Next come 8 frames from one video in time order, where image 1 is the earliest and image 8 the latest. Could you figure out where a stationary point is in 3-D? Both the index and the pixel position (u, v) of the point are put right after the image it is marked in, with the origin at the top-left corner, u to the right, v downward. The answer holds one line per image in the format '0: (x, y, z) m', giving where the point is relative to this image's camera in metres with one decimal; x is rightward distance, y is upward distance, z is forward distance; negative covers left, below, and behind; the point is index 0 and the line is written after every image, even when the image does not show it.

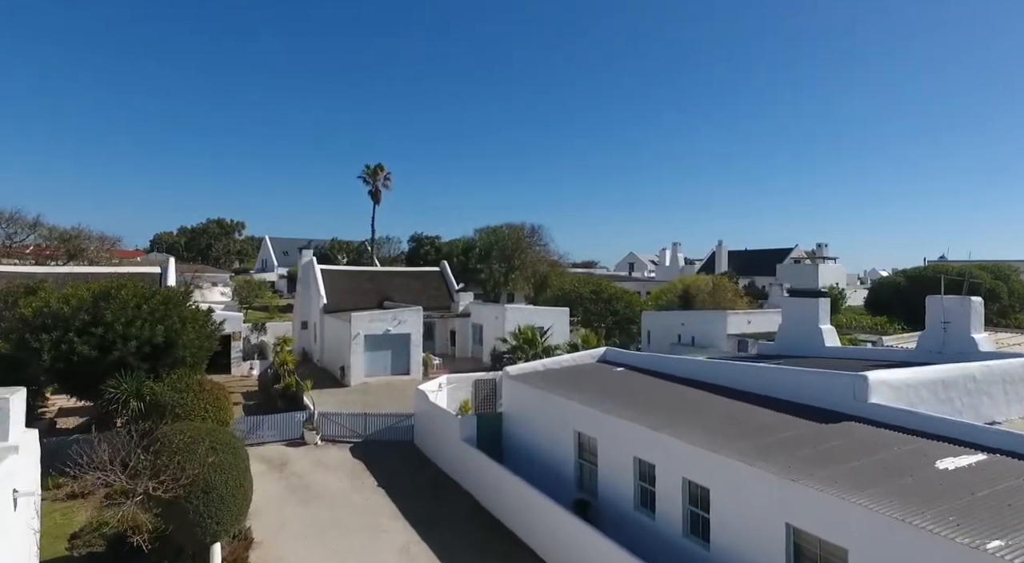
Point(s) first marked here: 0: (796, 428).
0: (+4.4, -2.3, +9.6) m
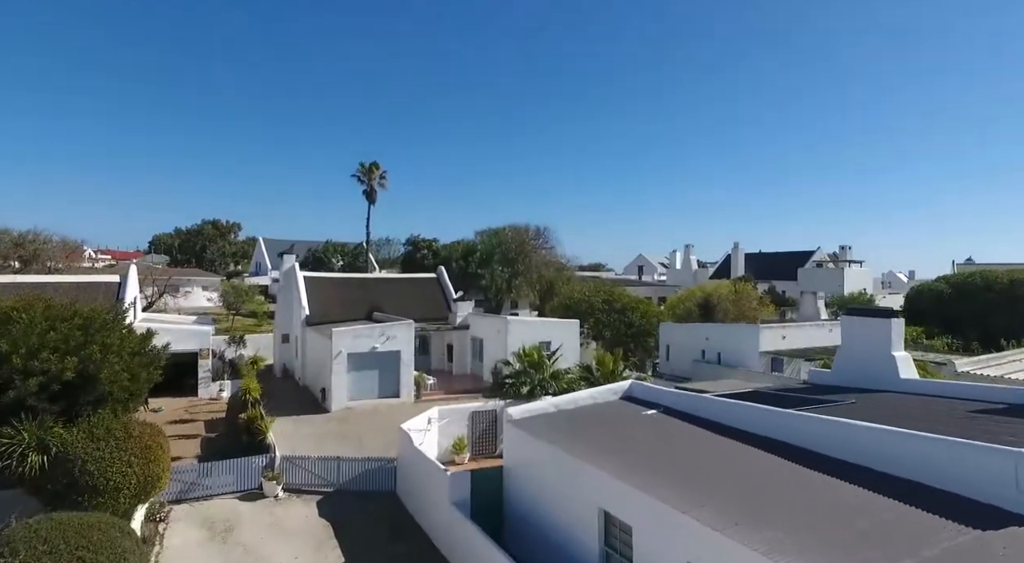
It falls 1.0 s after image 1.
0: (+4.4, -2.7, +6.4) m
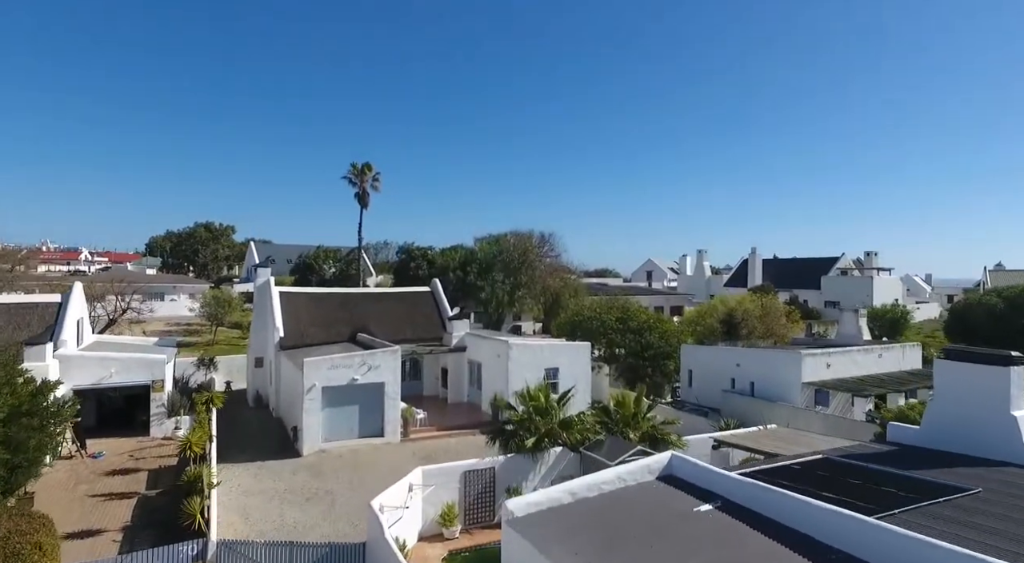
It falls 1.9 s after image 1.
0: (+4.4, -3.3, +3.0) m
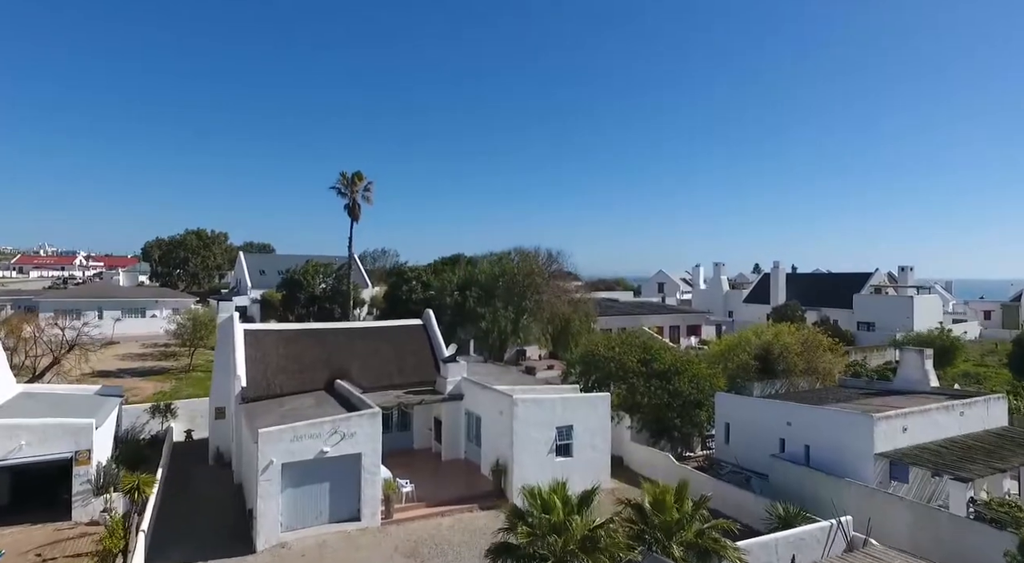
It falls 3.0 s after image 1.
0: (+4.5, -4.6, -1.0) m
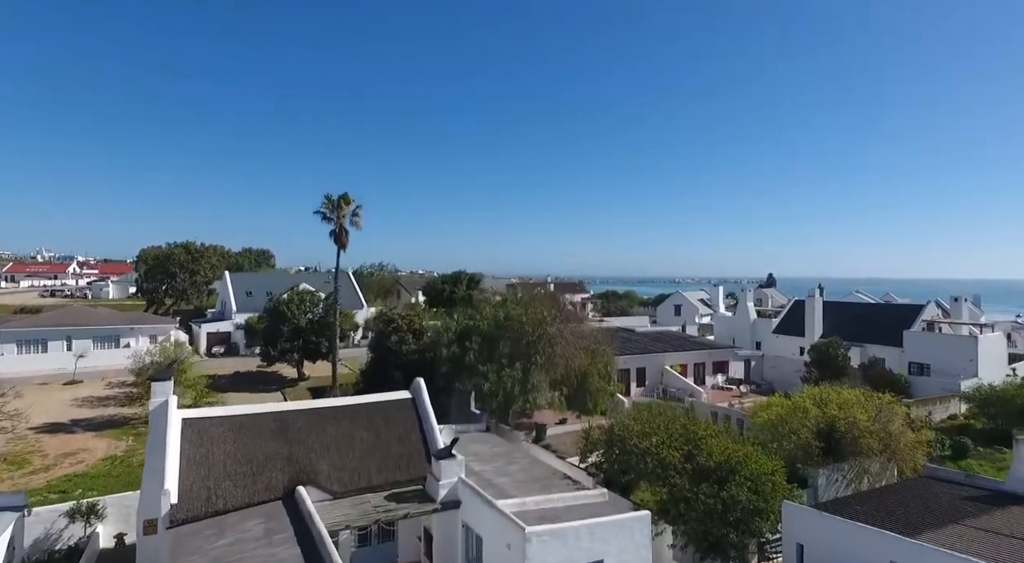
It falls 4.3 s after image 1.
0: (+4.7, -6.8, -5.8) m
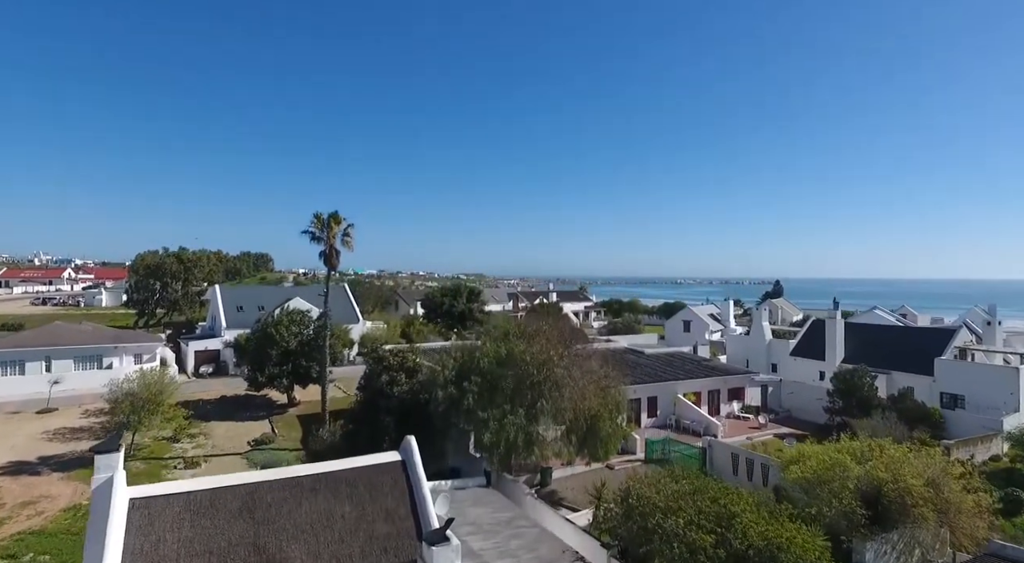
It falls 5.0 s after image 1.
0: (+4.8, -8.2, -8.5) m
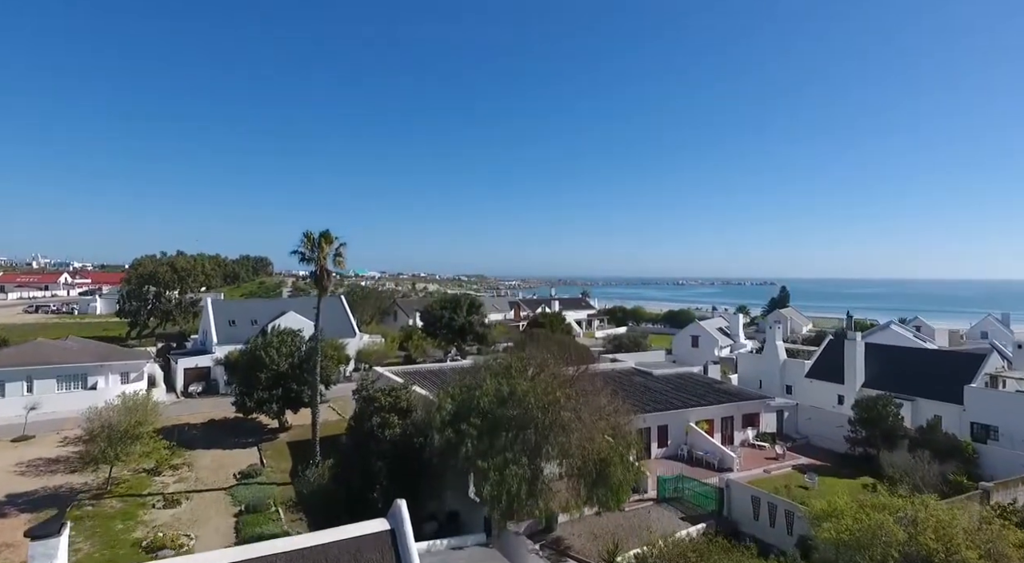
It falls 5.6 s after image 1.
0: (+4.8, -9.4, -10.6) m
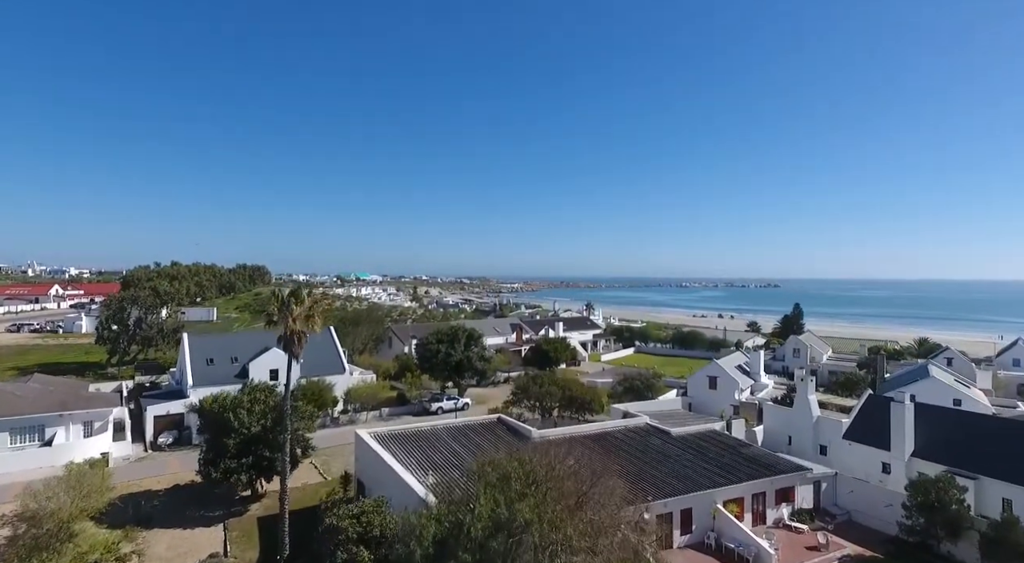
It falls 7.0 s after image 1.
0: (+4.7, -12.4, -15.4) m
